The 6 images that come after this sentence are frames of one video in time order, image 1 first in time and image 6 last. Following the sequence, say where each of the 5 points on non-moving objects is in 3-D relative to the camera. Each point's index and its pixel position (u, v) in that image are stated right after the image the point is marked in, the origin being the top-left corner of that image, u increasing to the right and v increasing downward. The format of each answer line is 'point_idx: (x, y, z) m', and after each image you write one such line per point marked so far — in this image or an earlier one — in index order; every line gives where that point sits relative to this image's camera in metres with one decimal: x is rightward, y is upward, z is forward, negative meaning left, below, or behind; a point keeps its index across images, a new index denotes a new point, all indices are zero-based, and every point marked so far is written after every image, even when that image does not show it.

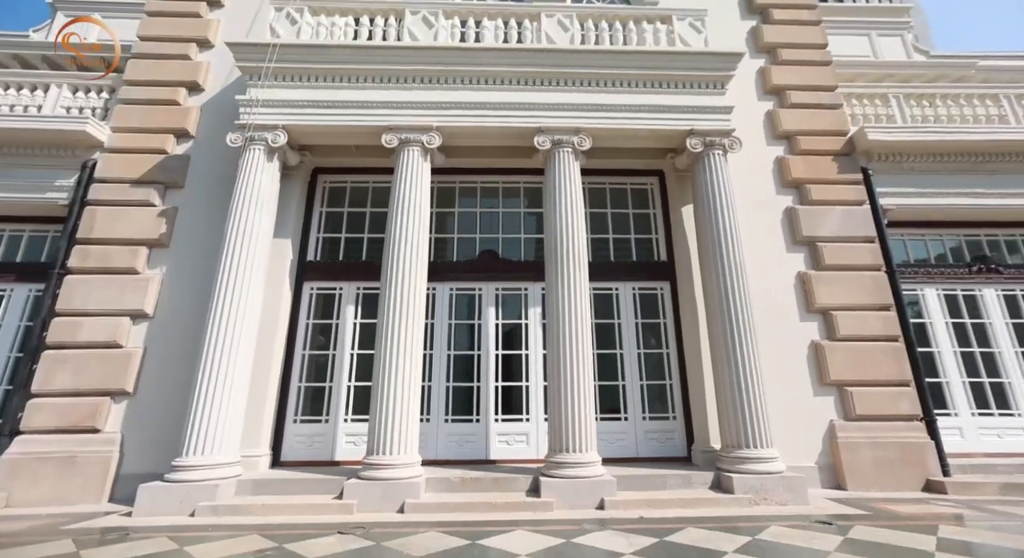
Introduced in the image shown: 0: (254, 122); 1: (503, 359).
0: (-3.7, +2.2, +7.1) m
1: (-0.1, -1.2, +7.5) m
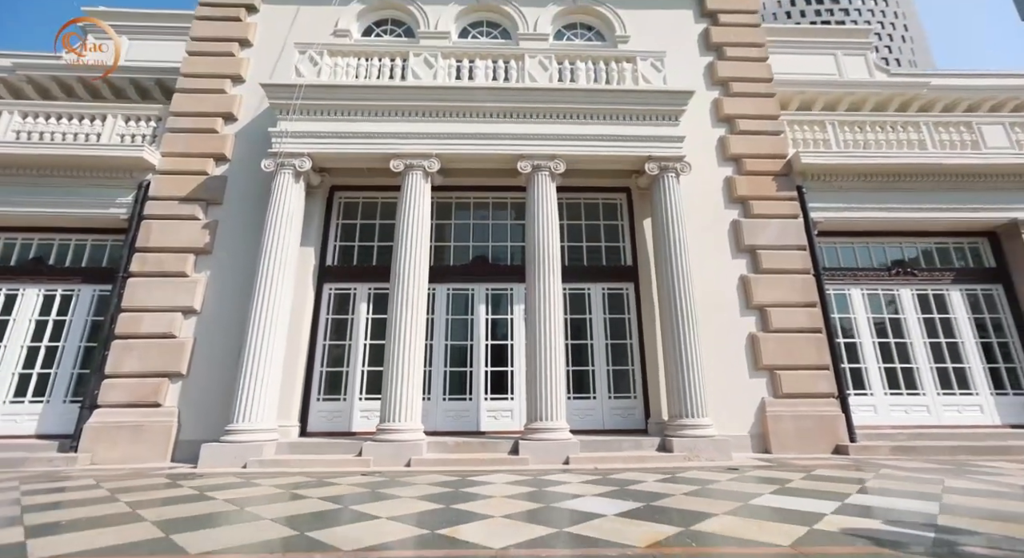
0: (-3.9, +2.2, +8.5) m
1: (-0.4, -1.2, +9.0) m
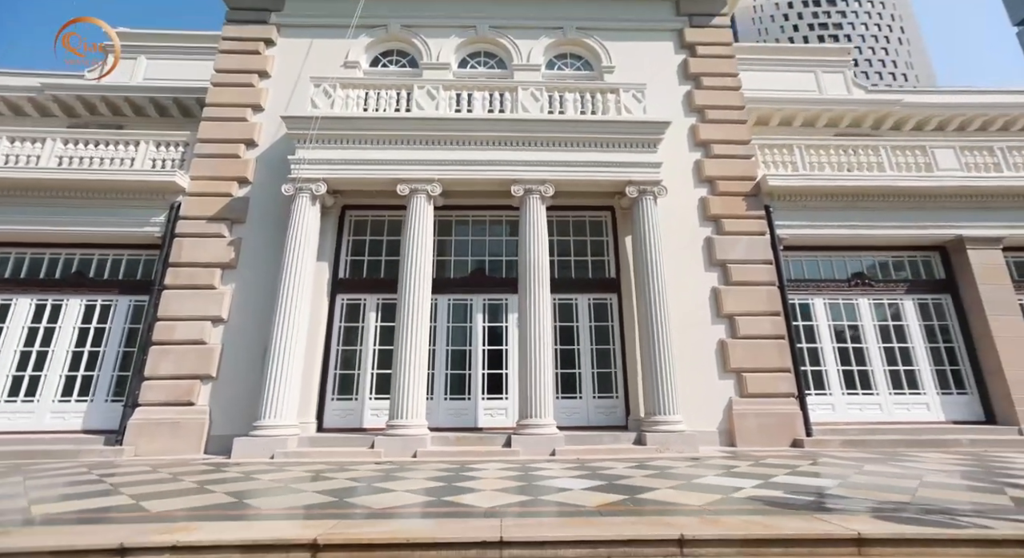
0: (-4.0, +2.0, +9.5) m
1: (-0.5, -1.5, +9.9) m
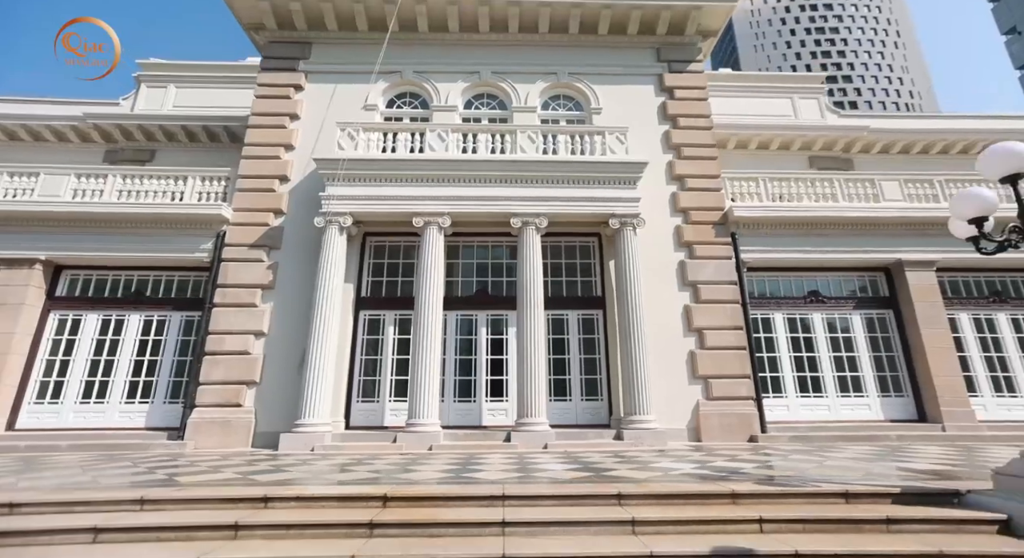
0: (-4.1, +1.5, +11.1) m
1: (-0.5, -1.9, +11.5) m
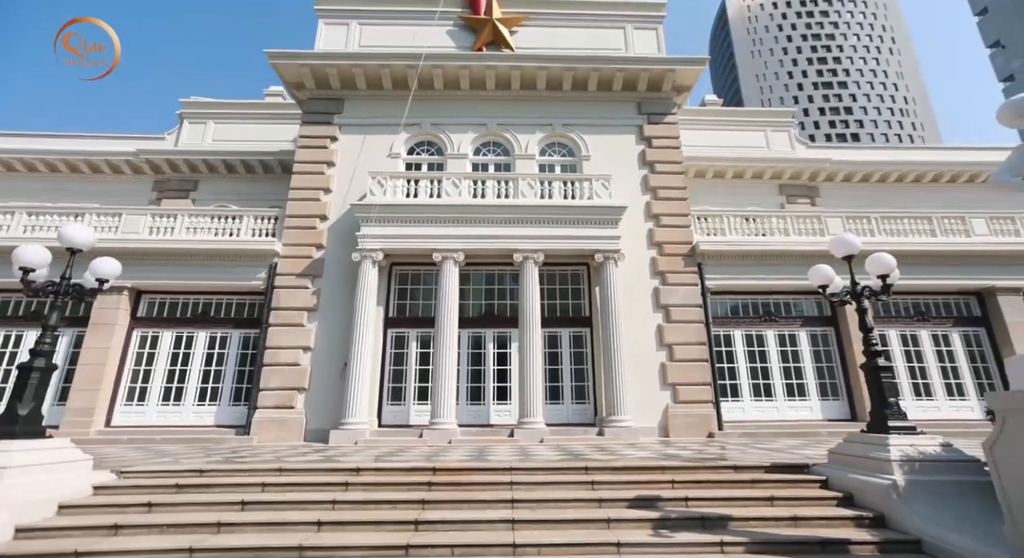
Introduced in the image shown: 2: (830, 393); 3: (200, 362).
0: (-4.0, +0.9, +13.5) m
1: (-0.4, -2.6, +13.9) m
2: (+8.9, -3.2, +13.9) m
3: (-8.5, -2.3, +13.5) m
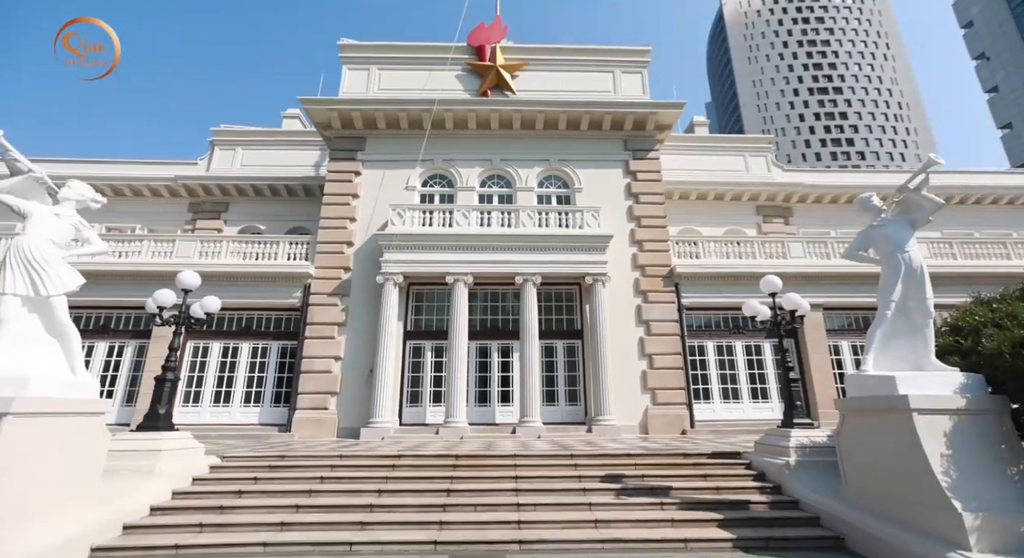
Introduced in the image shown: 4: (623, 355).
0: (-3.9, +0.3, +15.6) m
1: (-0.4, -3.2, +16.0) m
2: (+9.0, -3.8, +16.0) m
3: (-8.5, -2.9, +15.6) m
4: (+3.6, -2.4, +15.8) m
